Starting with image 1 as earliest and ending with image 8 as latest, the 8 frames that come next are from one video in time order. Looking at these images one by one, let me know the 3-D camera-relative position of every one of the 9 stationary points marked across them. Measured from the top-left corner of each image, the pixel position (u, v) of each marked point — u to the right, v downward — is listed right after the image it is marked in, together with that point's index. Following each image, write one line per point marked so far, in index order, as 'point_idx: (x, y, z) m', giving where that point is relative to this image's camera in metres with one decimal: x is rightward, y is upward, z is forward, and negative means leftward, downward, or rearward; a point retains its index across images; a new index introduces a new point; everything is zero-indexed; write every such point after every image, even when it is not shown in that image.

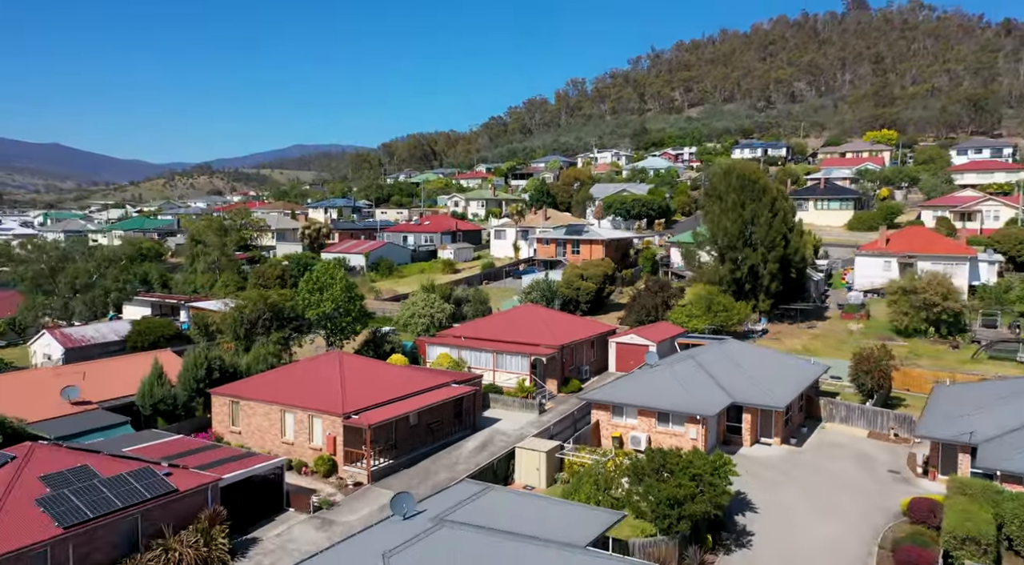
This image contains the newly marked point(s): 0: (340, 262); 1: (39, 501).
0: (-2.4, -0.2, +12.1) m
1: (-3.0, -1.4, +5.4) m
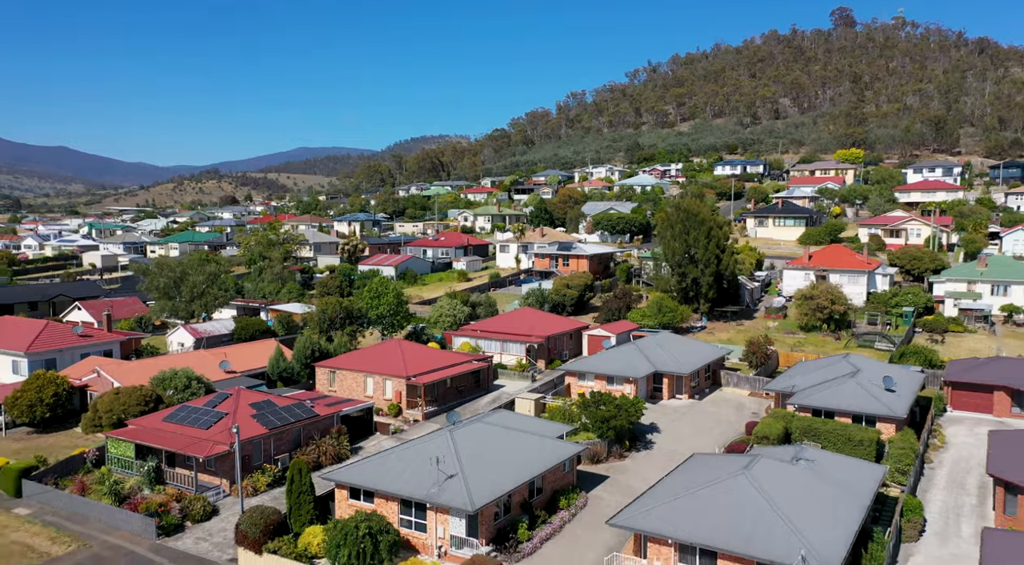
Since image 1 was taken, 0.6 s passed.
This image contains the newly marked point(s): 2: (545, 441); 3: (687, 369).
0: (-2.4, -0.4, +16.5) m
1: (-3.0, -1.5, +9.8) m
2: (+0.3, -1.7, +8.8) m
3: (+2.5, -1.2, +12.3) m
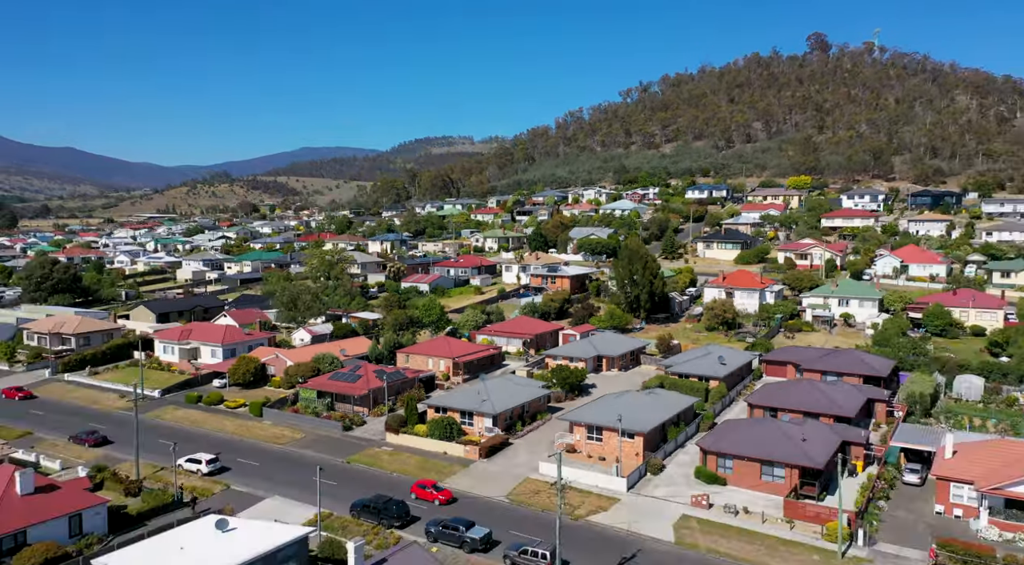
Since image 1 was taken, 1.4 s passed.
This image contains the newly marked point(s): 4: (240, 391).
0: (-2.4, -0.9, +25.1) m
1: (-2.9, -2.0, +18.4) m
2: (+0.4, -2.2, +17.4) m
3: (+2.6, -1.7, +20.8) m
4: (-6.3, -2.5, +19.5) m
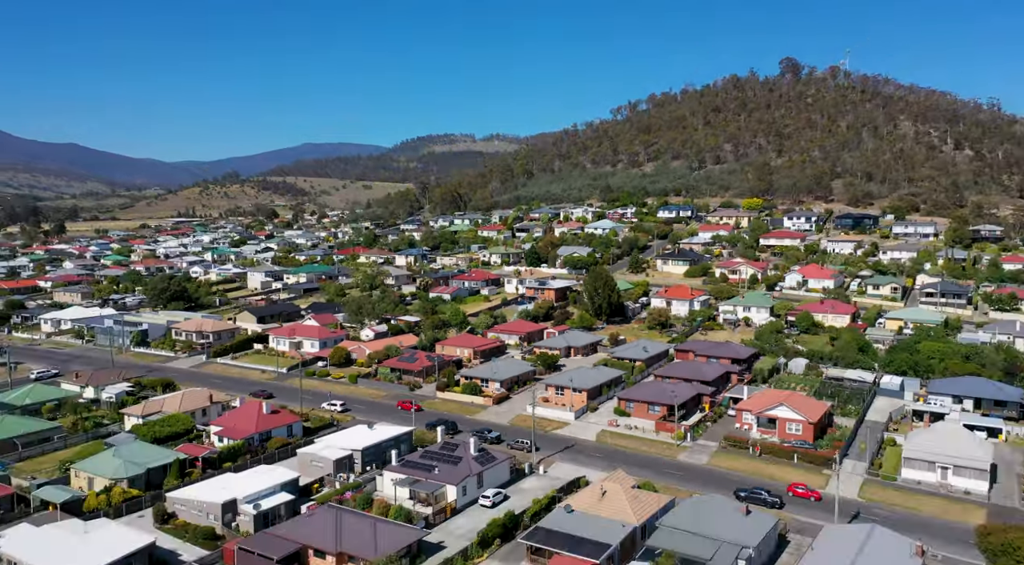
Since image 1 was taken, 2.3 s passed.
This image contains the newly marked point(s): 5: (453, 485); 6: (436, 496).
0: (-2.4, -1.4, +35.9) m
1: (-2.9, -2.6, +29.2) m
2: (+0.3, -2.8, +28.2) m
3: (+2.6, -2.3, +31.7) m
4: (-6.3, -3.1, +30.4) m
5: (-1.2, -4.2, +17.6) m
6: (-1.6, -4.4, +17.4) m
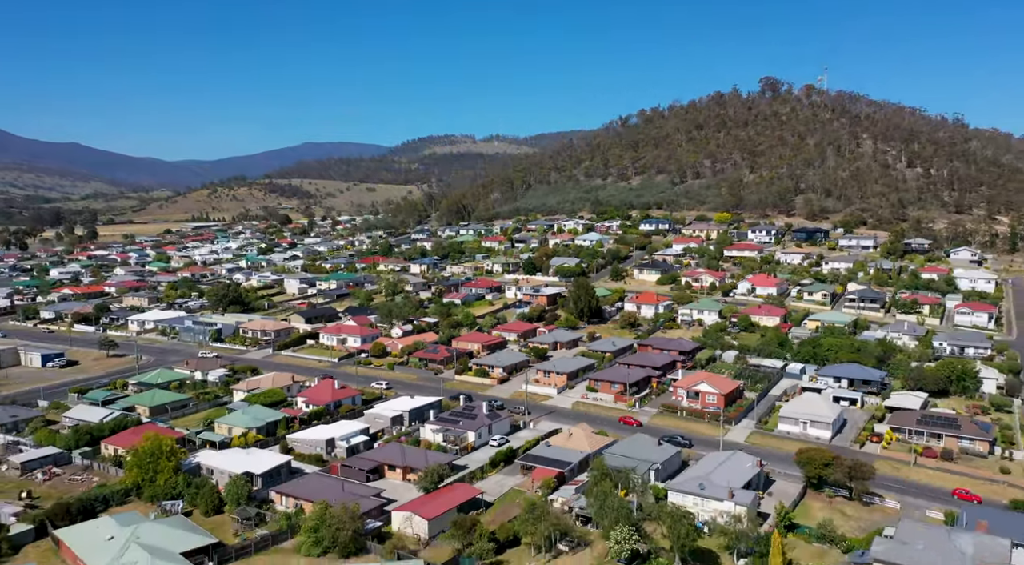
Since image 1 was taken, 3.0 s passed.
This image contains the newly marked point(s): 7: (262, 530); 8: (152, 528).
0: (-2.4, -1.9, +44.9) m
1: (-3.0, -3.1, +38.2) m
2: (+0.3, -3.2, +37.2) m
3: (+2.5, -2.7, +40.6) m
4: (-6.3, -3.5, +39.3) m
5: (-1.3, -4.7, +26.5) m
6: (-1.6, -4.9, +26.3) m
7: (-5.9, -5.8, +19.8) m
8: (-7.9, -5.4, +18.5) m
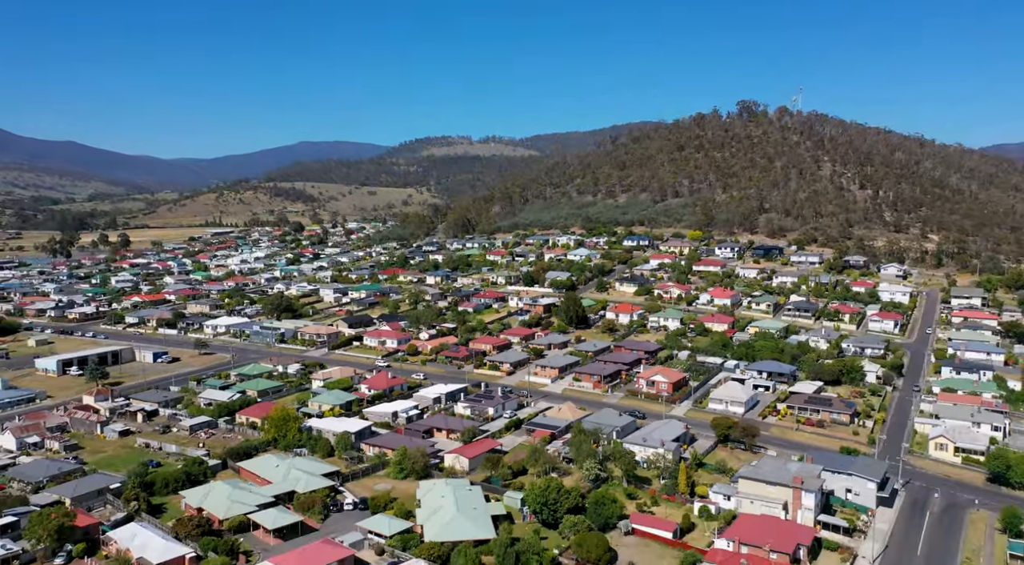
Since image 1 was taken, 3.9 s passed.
0: (-2.2, -2.8, +56.2) m
1: (-2.7, -4.0, +49.5) m
2: (+0.6, -4.2, +48.5) m
3: (+2.8, -3.6, +52.0) m
4: (-6.1, -4.4, +50.6) m
5: (-0.9, -5.6, +37.9) m
6: (-1.3, -5.8, +37.6) m
7: (-5.5, -6.7, +31.1) m
8: (-7.5, -6.3, +29.8) m
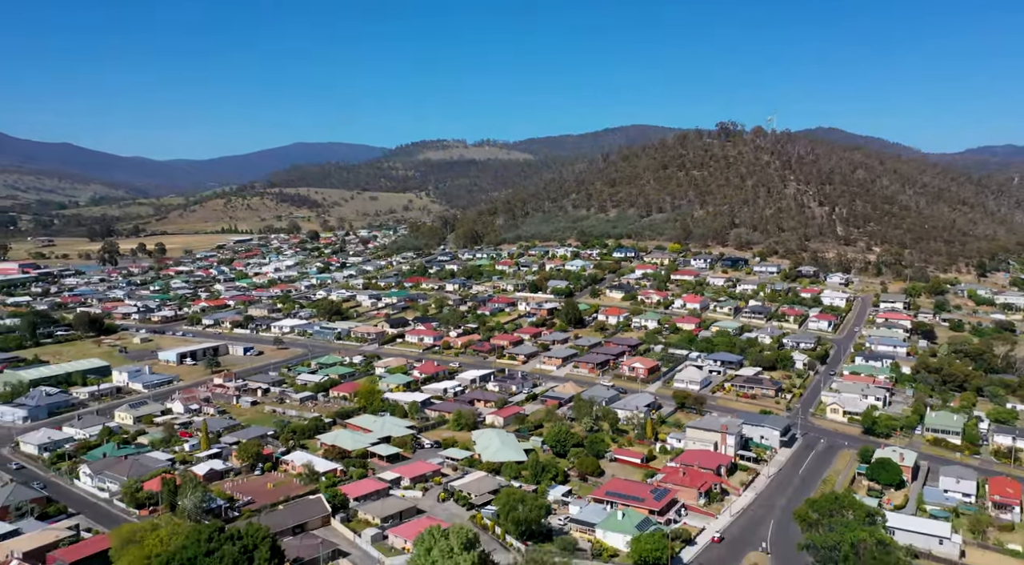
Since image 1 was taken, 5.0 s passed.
0: (-1.3, -3.5, +70.0) m
1: (-1.8, -4.7, +63.3) m
2: (+1.5, -4.9, +62.4) m
3: (+3.7, -4.3, +65.8) m
4: (-5.1, -5.1, +64.4) m
5: (+0.1, -6.3, +51.7) m
6: (-0.2, -6.5, +51.4) m
7: (-4.4, -7.4, +44.9) m
8: (-6.4, -7.0, +43.5) m
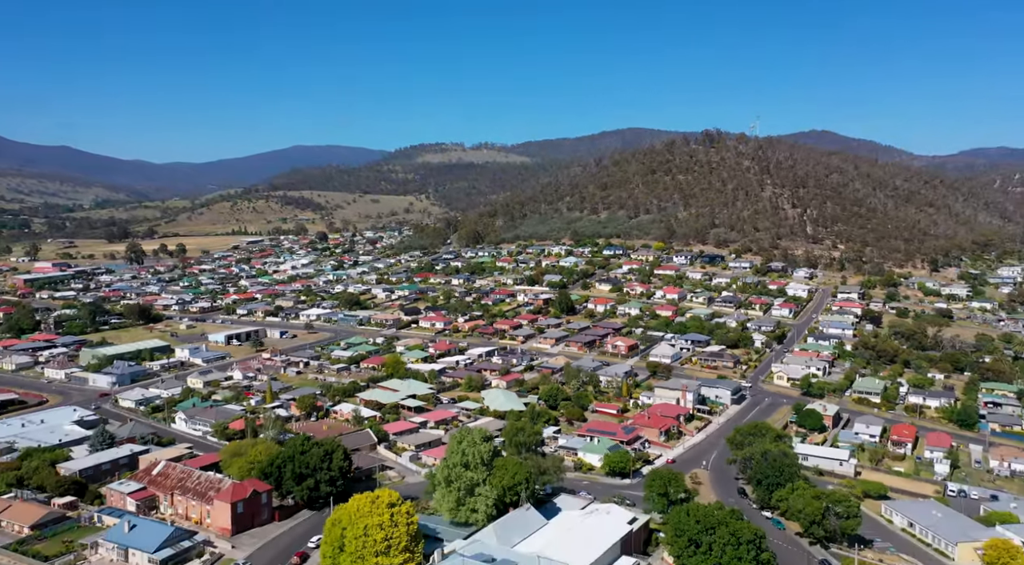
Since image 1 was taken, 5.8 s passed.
0: (-1.3, -2.8, +79.8) m
1: (-1.7, -4.1, +73.1) m
2: (+1.5, -4.2, +72.2) m
3: (+3.7, -3.7, +75.7) m
4: (-5.1, -4.5, +74.2) m
5: (+0.2, -5.6, +61.5) m
6: (-0.2, -5.8, +61.3) m
7: (-4.3, -6.7, +54.7) m
8: (-6.3, -6.3, +53.3) m
